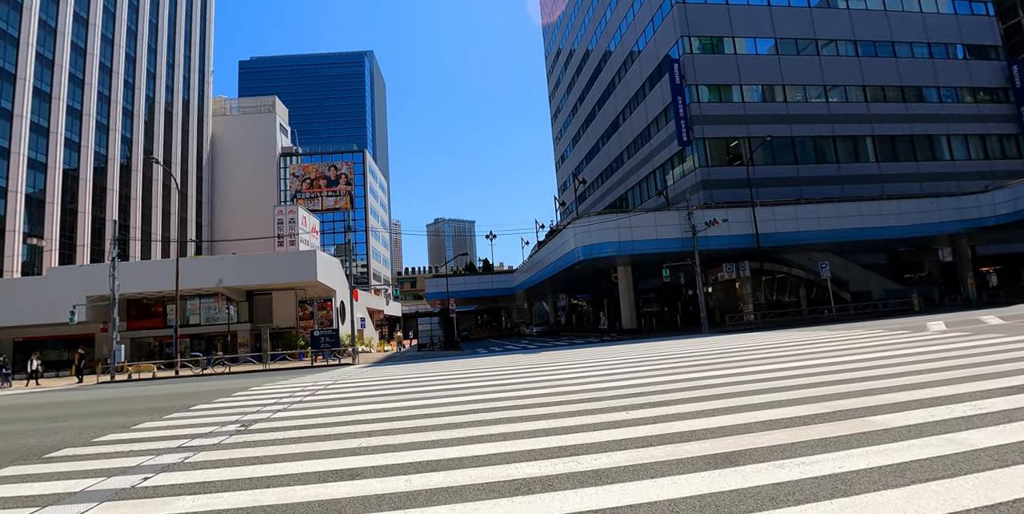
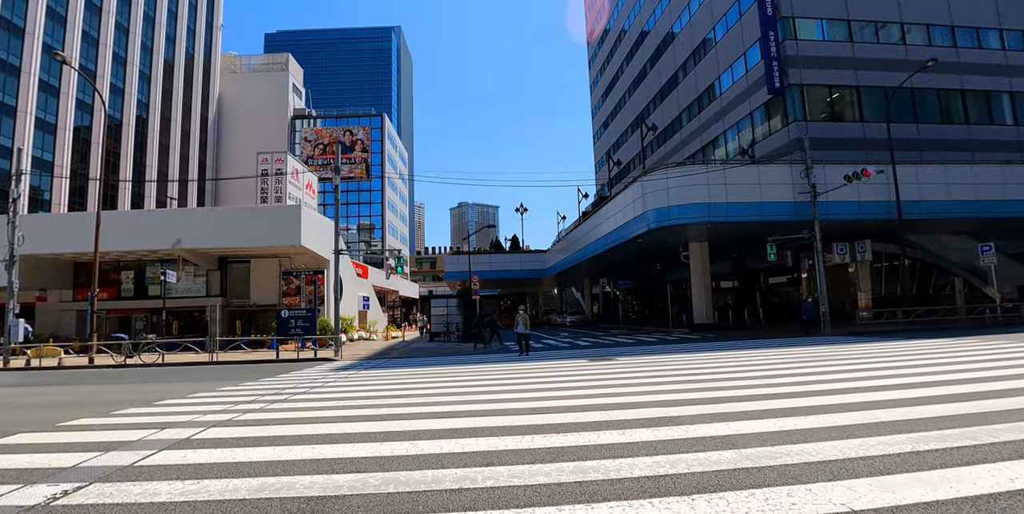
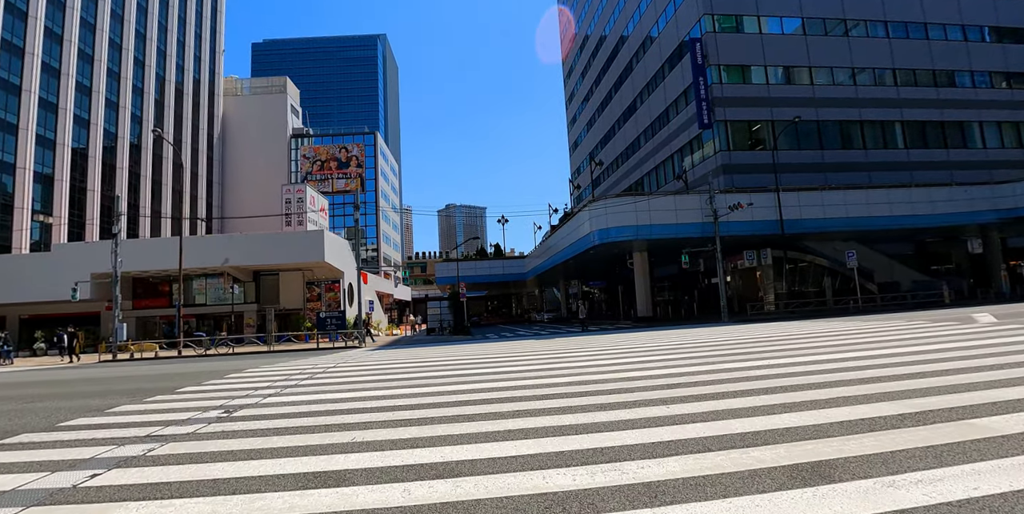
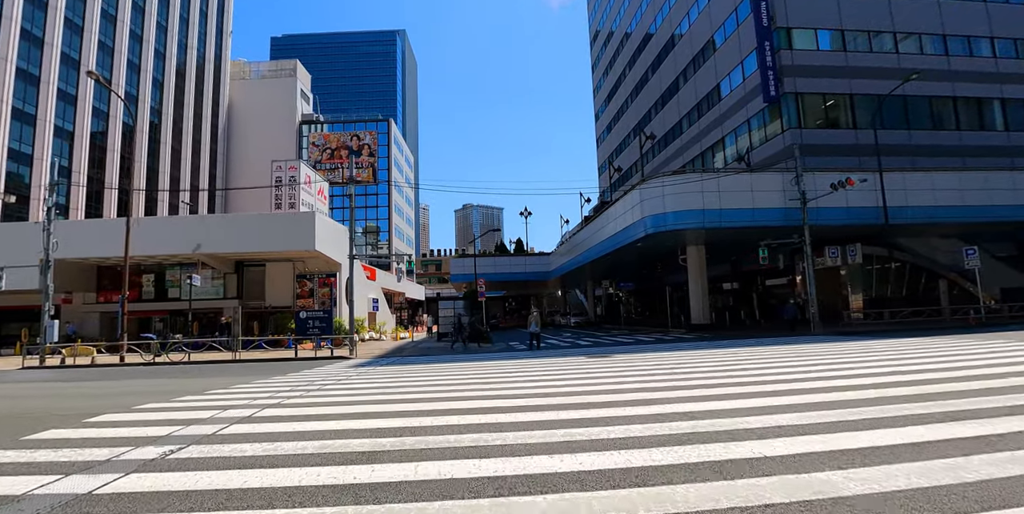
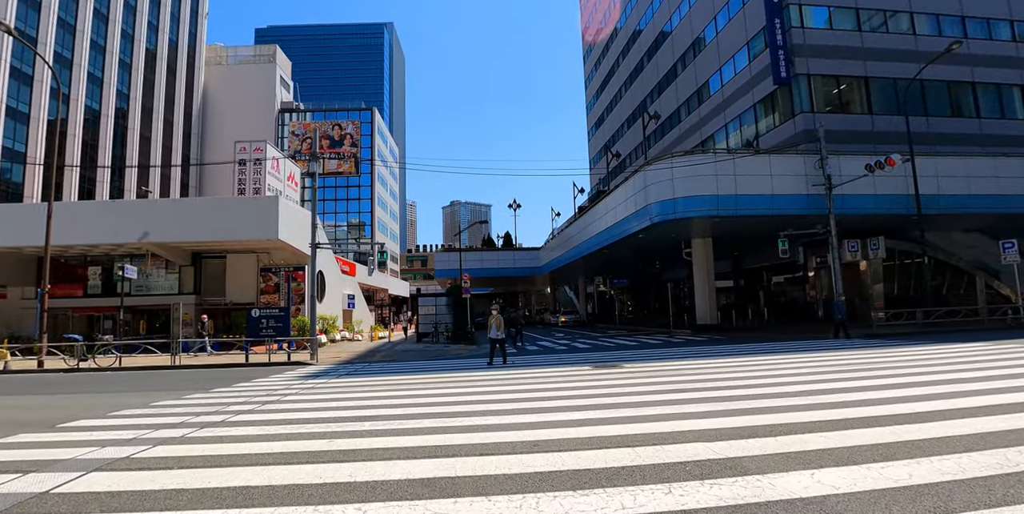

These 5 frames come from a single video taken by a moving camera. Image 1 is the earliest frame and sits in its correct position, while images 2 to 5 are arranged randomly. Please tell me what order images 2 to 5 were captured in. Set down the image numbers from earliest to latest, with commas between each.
3, 4, 2, 5
